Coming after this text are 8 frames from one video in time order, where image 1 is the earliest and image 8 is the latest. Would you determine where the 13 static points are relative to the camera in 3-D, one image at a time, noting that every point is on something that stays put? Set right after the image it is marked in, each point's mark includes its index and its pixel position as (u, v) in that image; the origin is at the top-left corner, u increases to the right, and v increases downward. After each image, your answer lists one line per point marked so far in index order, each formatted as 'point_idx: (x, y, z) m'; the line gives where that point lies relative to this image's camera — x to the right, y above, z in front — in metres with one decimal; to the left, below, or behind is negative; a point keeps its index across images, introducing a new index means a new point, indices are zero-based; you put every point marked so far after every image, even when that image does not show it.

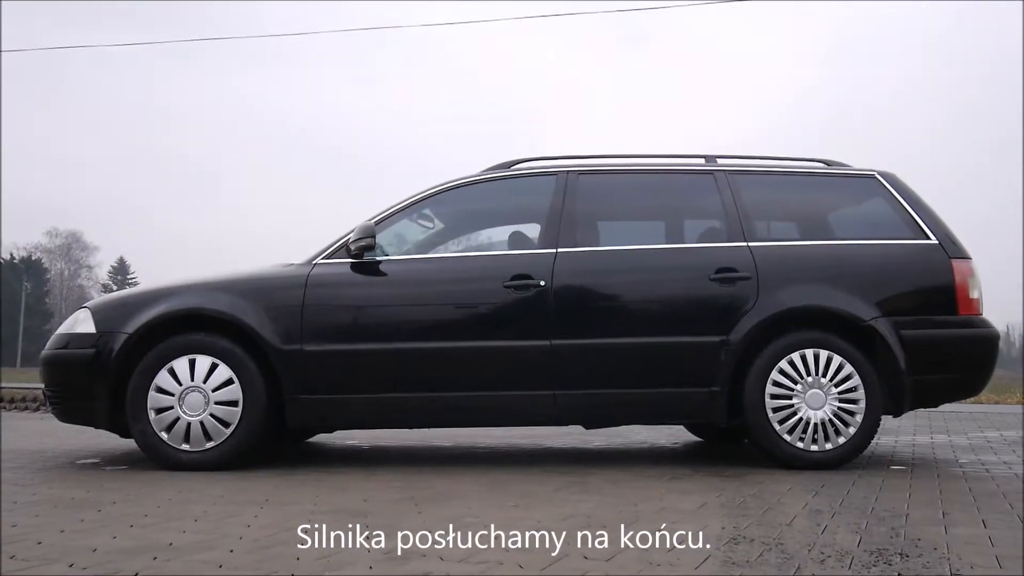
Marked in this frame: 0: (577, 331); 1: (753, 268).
0: (+0.7, -0.5, +7.6) m
1: (+2.5, +0.2, +7.5) m
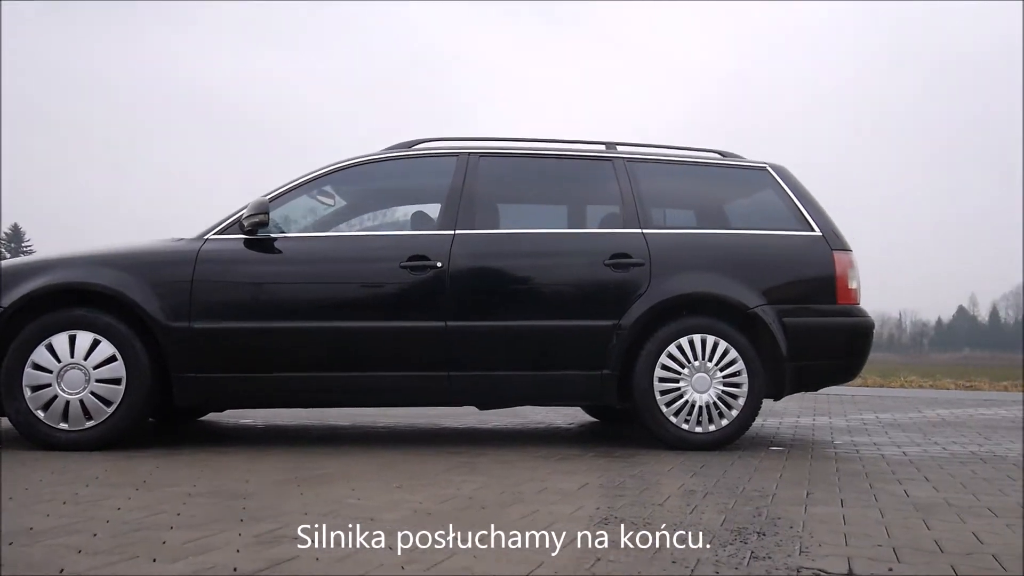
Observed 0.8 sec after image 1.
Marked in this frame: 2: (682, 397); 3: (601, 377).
0: (-0.4, -0.3, +7.6) m
1: (+1.4, +0.3, +7.6) m
2: (+1.8, -1.2, +7.5) m
3: (+0.9, -0.9, +7.6) m
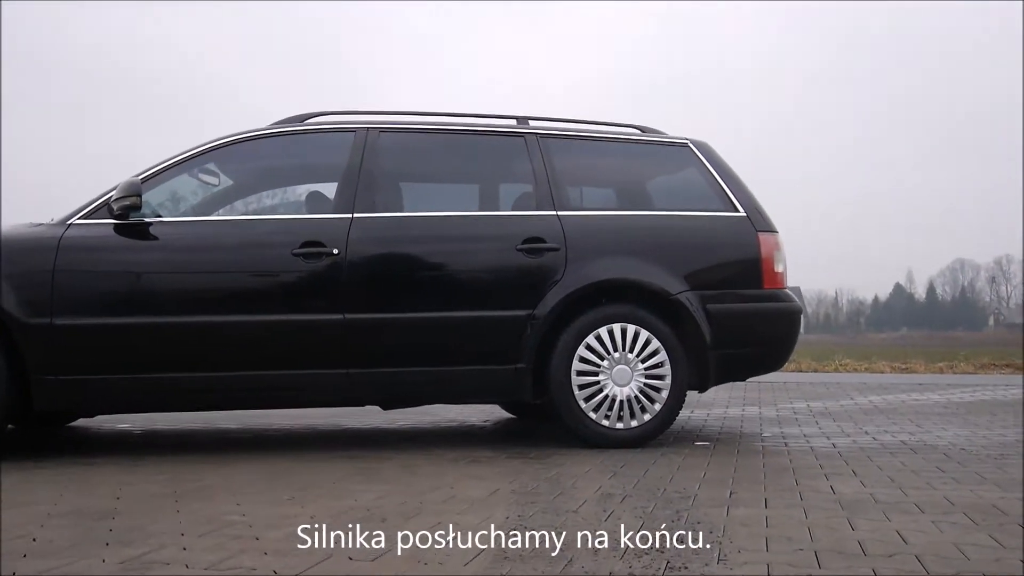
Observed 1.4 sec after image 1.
0: (-1.3, -0.2, +6.9) m
1: (+0.5, +0.5, +7.1) m
2: (+0.9, -1.0, +7.0) m
3: (0.0, -0.8, +7.0) m
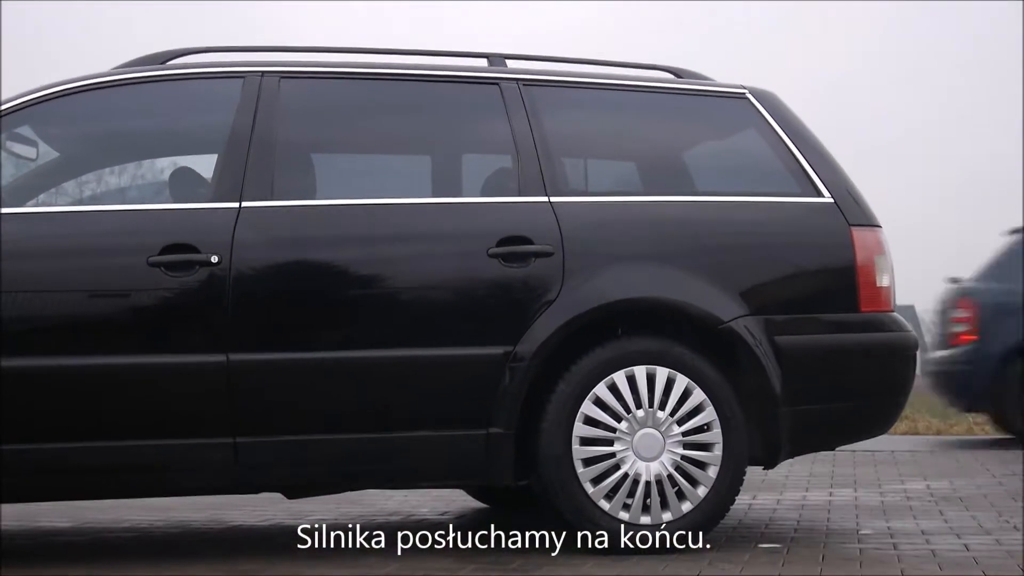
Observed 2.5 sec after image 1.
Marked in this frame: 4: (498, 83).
0: (-1.5, -0.3, +4.6) m
1: (+0.3, +0.3, +4.7) m
2: (+0.7, -1.2, +4.7) m
3: (-0.2, -1.0, +4.6) m
4: (-0.1, +1.4, +5.0) m
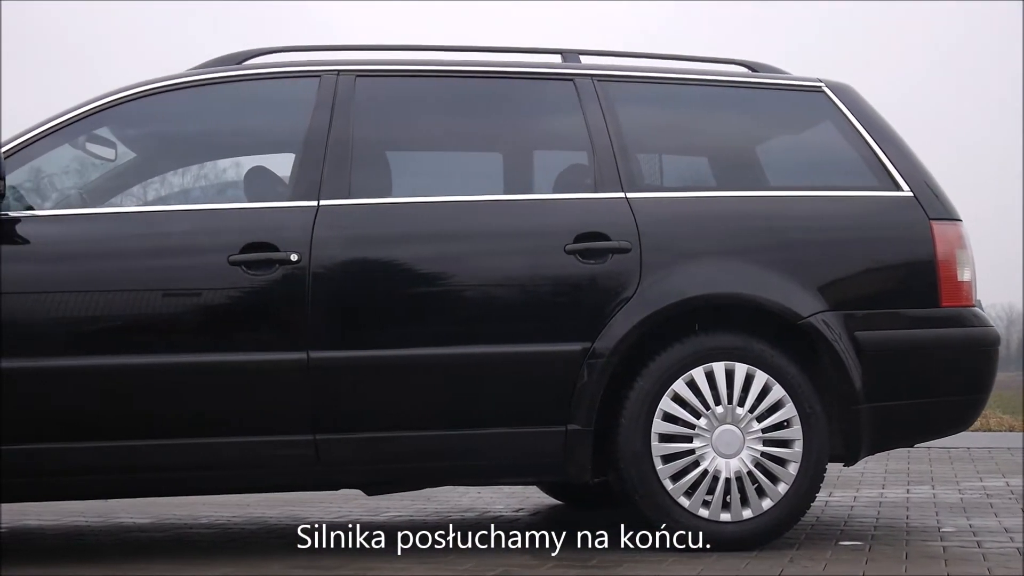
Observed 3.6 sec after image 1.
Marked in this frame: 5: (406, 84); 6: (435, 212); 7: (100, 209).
0: (-1.0, -0.3, +4.6) m
1: (+0.8, +0.3, +4.7) m
2: (+1.2, -1.1, +4.6) m
3: (+0.4, -1.0, +4.6) m
4: (+0.4, +1.4, +5.0) m
5: (-0.7, +1.4, +4.9) m
6: (-0.5, +0.5, +4.6) m
7: (-2.7, +0.5, +4.6) m
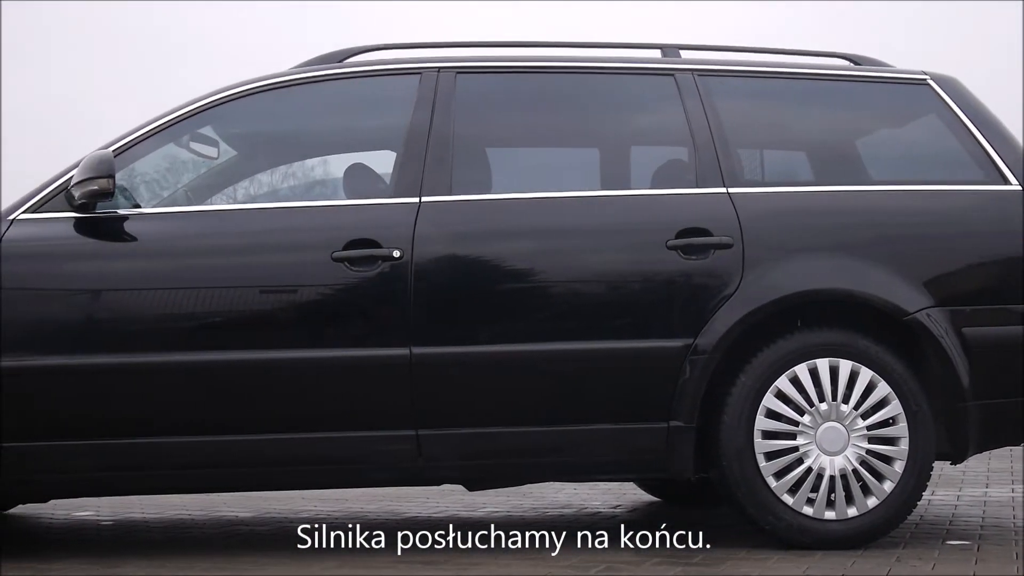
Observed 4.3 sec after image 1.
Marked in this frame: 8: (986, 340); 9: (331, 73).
0: (-0.4, -0.3, +4.6) m
1: (+1.4, +0.4, +4.6) m
2: (+1.8, -1.1, +4.6) m
3: (+1.0, -0.9, +4.6) m
4: (+1.1, +1.5, +4.9) m
5: (0.0, +1.4, +4.9) m
6: (+0.2, +0.5, +4.6) m
7: (-2.0, +0.5, +4.7) m
8: (+3.0, -0.3, +4.6) m
9: (-1.2, +1.5, +4.9) m
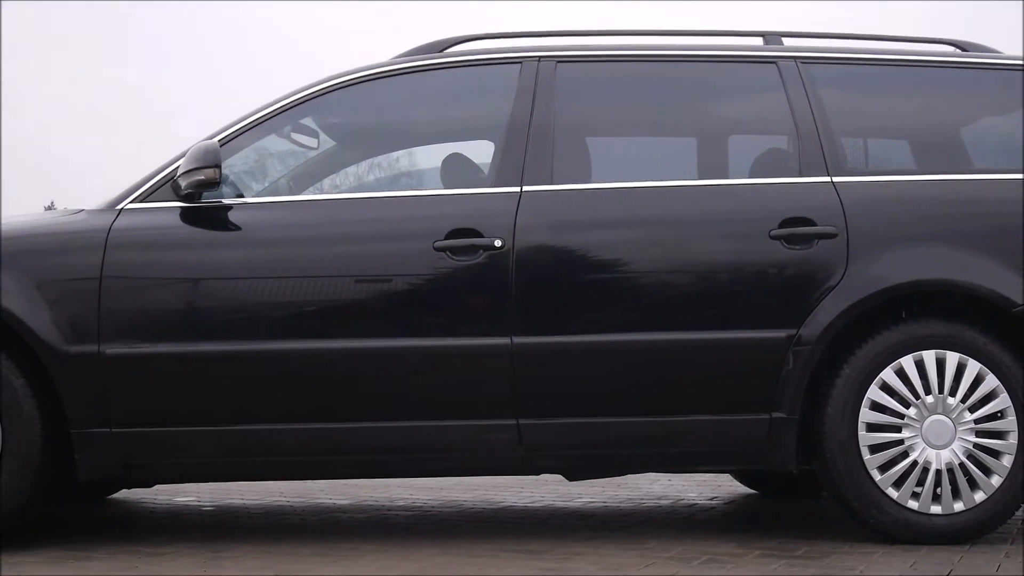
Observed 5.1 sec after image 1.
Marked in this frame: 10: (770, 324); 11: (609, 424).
0: (+0.3, -0.2, +4.6) m
1: (+2.1, +0.4, +4.6) m
2: (+2.5, -1.1, +4.5) m
3: (+1.6, -0.9, +4.6) m
4: (+1.8, +1.5, +4.9) m
5: (+0.6, +1.5, +4.8) m
6: (+0.8, +0.6, +4.6) m
7: (-1.4, +0.6, +4.7) m
8: (+3.7, -0.3, +4.5) m
9: (-0.6, +1.6, +4.9) m
10: (+1.6, -0.2, +4.5) m
11: (+0.6, -0.9, +4.6) m
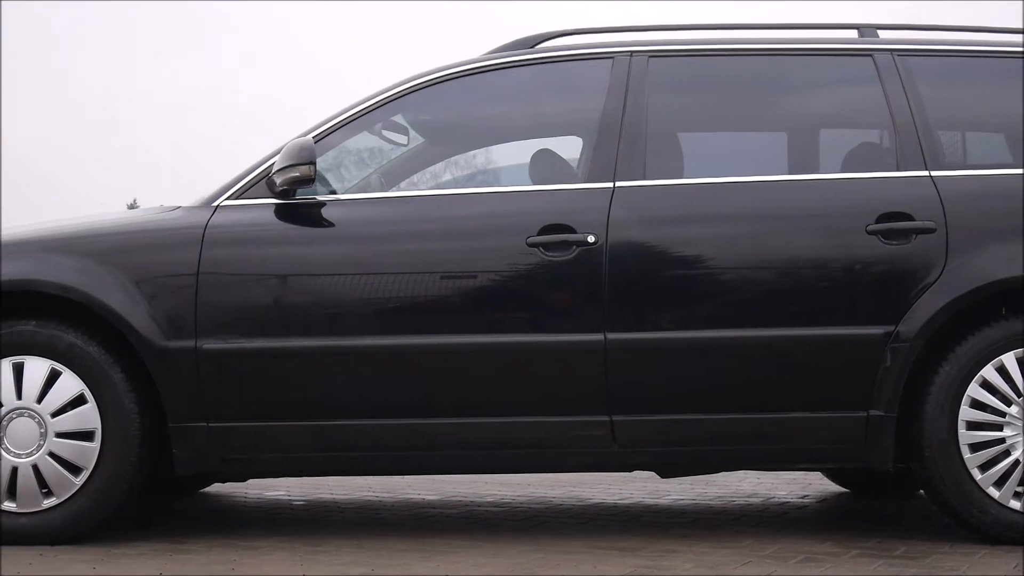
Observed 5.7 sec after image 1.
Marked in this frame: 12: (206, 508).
0: (+0.9, -0.2, +4.6) m
1: (+2.7, +0.5, +4.5) m
2: (+3.1, -1.0, +4.5) m
3: (+2.2, -0.8, +4.5) m
4: (+2.4, +1.6, +4.8) m
5: (+1.2, +1.5, +4.8) m
6: (+1.4, +0.6, +4.6) m
7: (-0.8, +0.6, +4.8) m
8: (+4.3, -0.3, +4.4) m
9: (0.0, +1.6, +4.9) m
10: (+2.2, -0.2, +4.5) m
11: (+1.2, -0.8, +4.6) m
12: (-2.4, -1.6, +5.3) m
